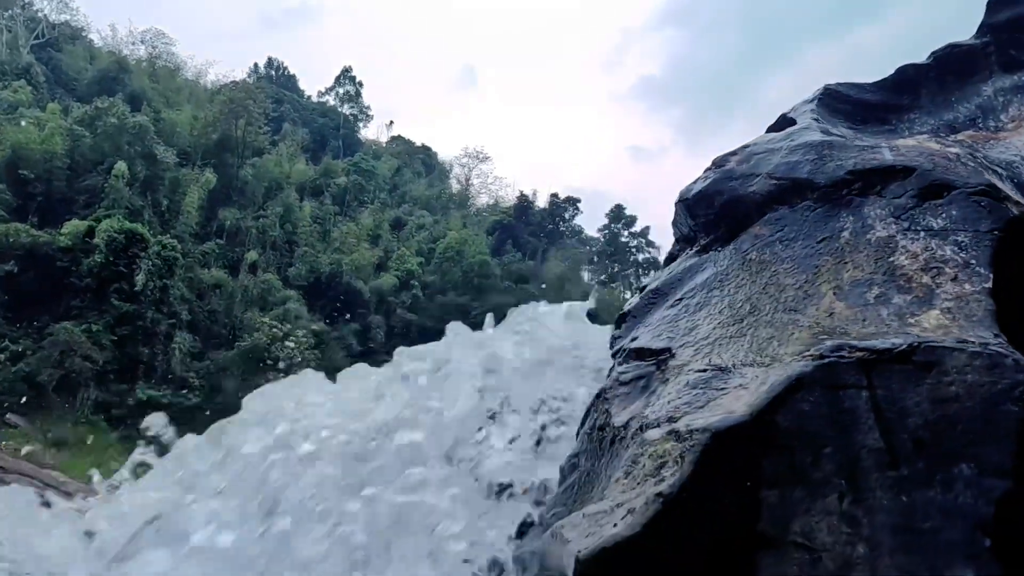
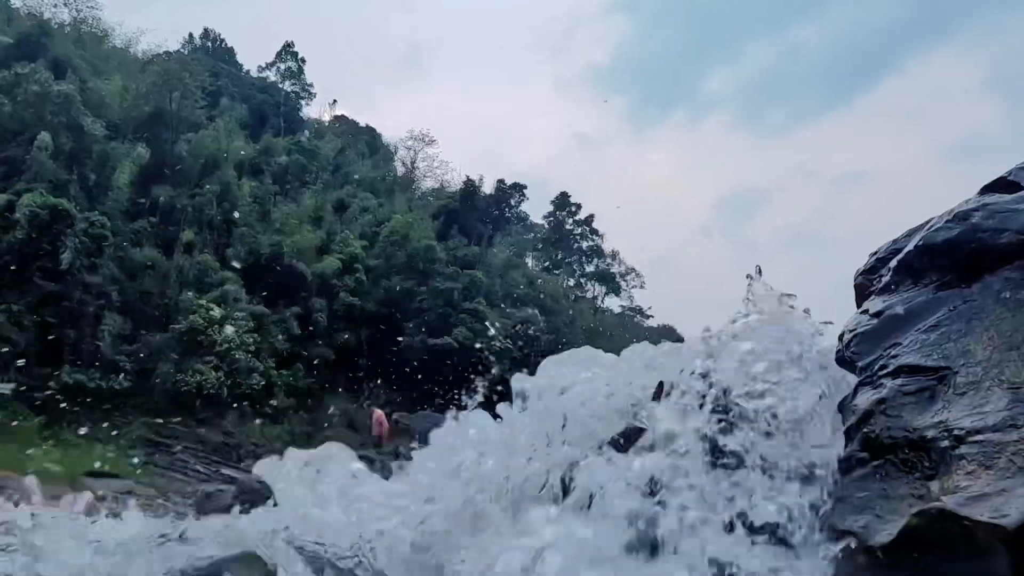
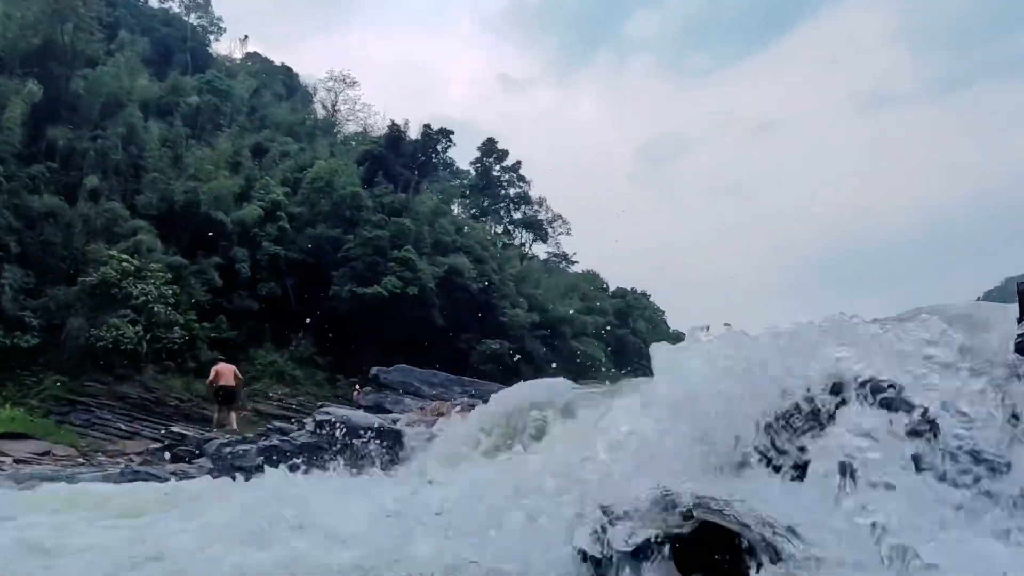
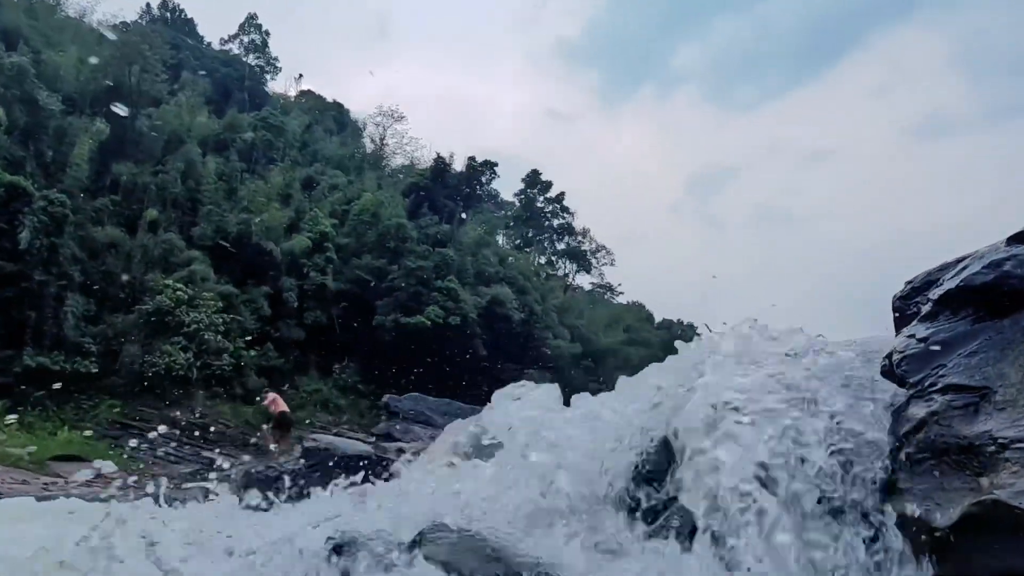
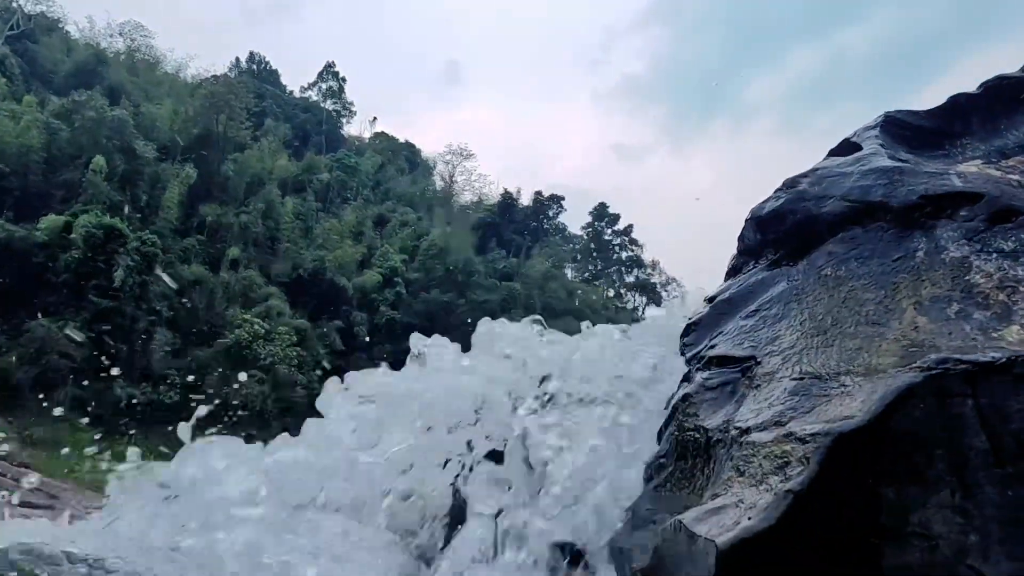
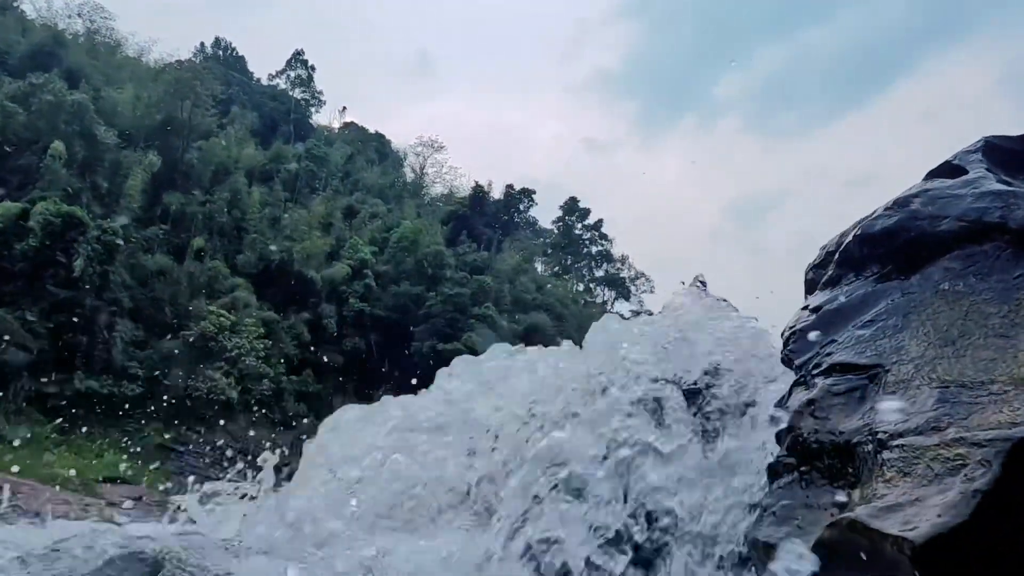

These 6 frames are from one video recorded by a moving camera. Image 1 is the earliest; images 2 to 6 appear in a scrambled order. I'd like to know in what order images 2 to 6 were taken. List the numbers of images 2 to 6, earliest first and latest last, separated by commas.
5, 6, 2, 4, 3
